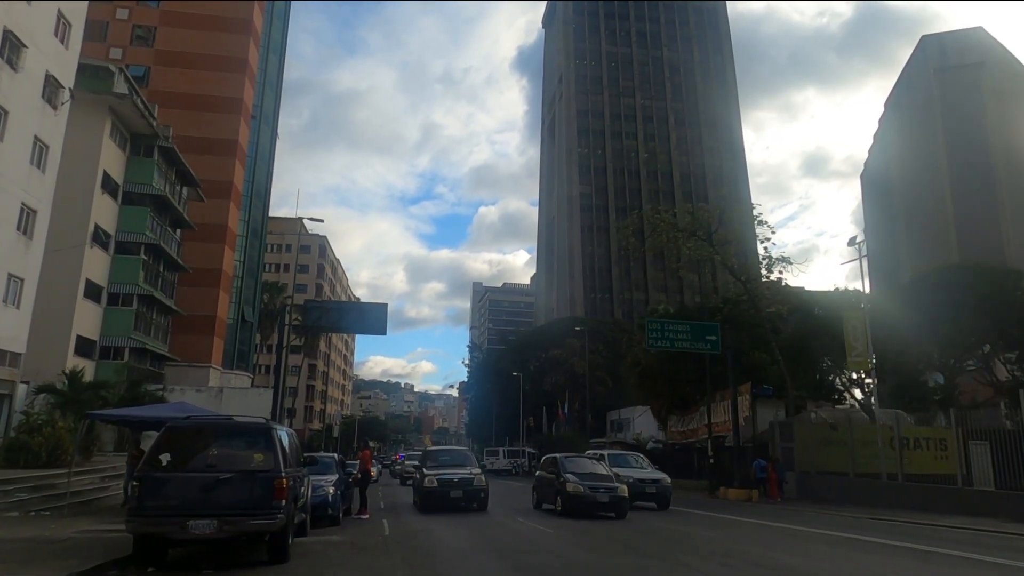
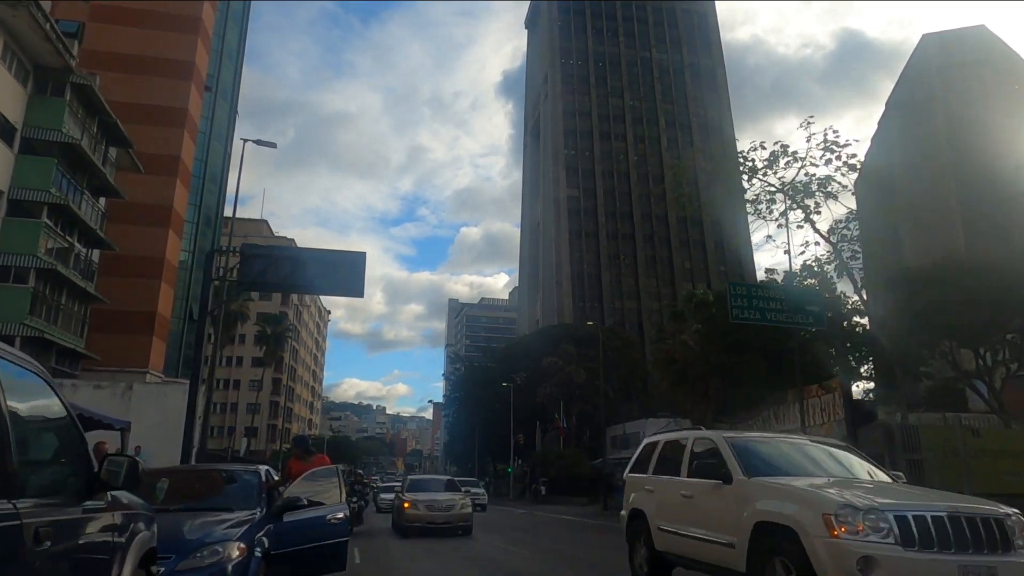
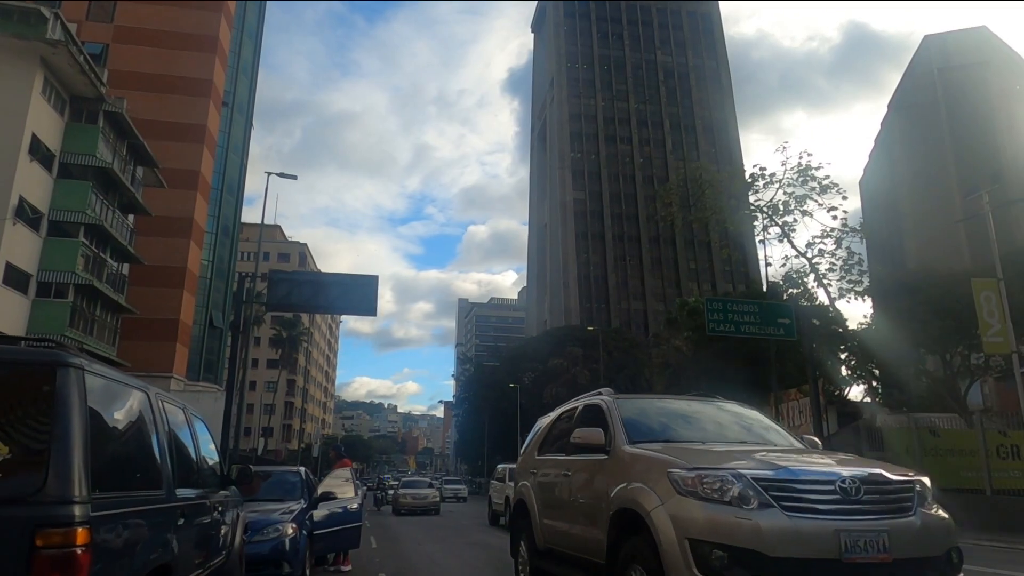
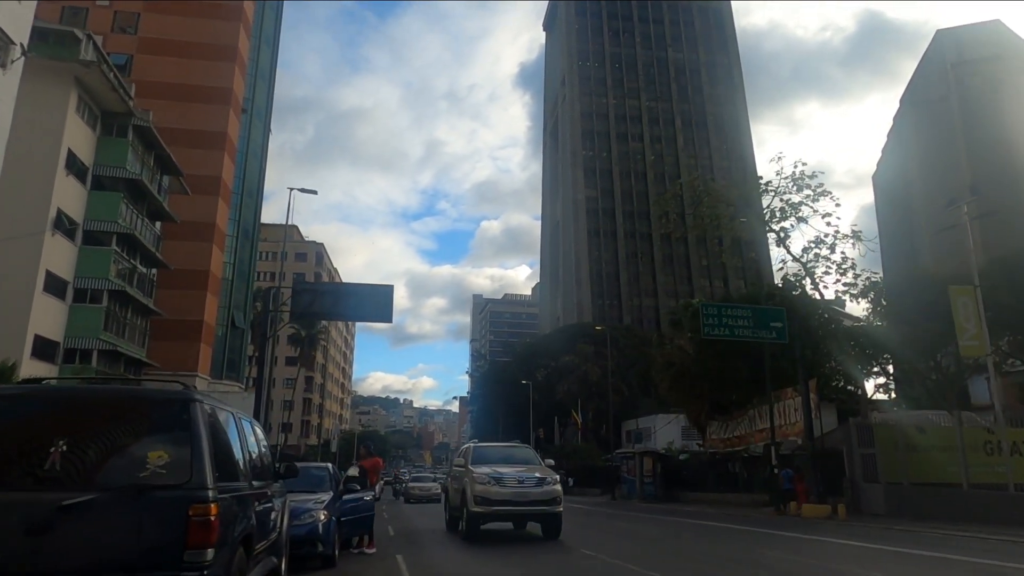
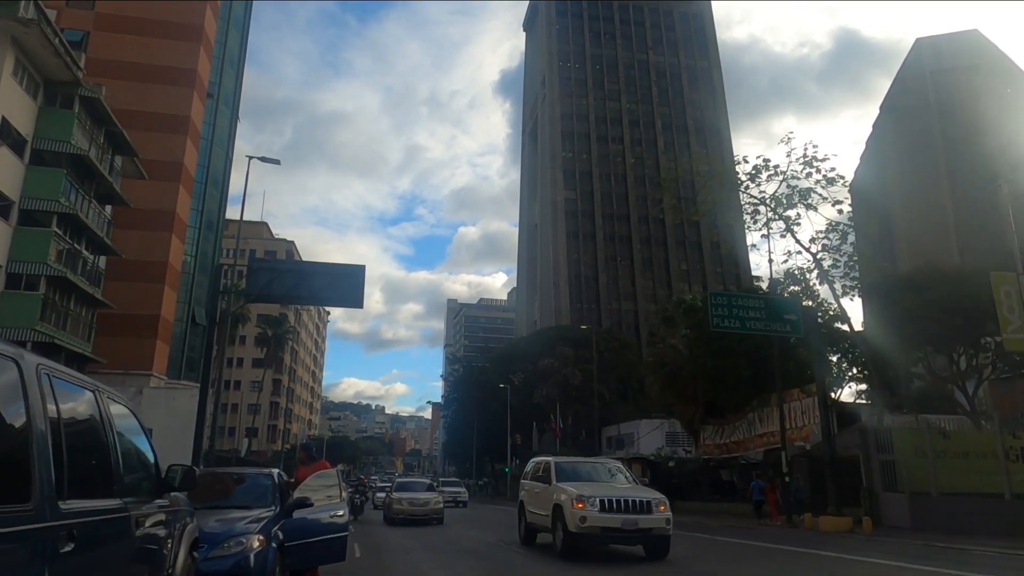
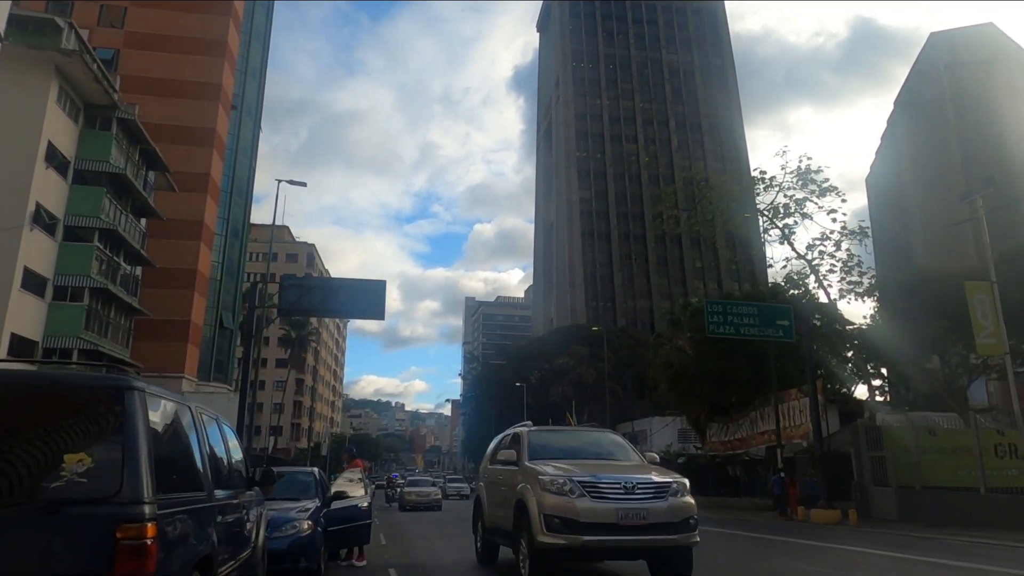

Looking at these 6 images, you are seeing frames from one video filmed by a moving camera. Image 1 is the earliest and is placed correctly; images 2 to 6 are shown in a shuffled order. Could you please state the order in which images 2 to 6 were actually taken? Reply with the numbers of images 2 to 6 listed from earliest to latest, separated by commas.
4, 6, 3, 5, 2
